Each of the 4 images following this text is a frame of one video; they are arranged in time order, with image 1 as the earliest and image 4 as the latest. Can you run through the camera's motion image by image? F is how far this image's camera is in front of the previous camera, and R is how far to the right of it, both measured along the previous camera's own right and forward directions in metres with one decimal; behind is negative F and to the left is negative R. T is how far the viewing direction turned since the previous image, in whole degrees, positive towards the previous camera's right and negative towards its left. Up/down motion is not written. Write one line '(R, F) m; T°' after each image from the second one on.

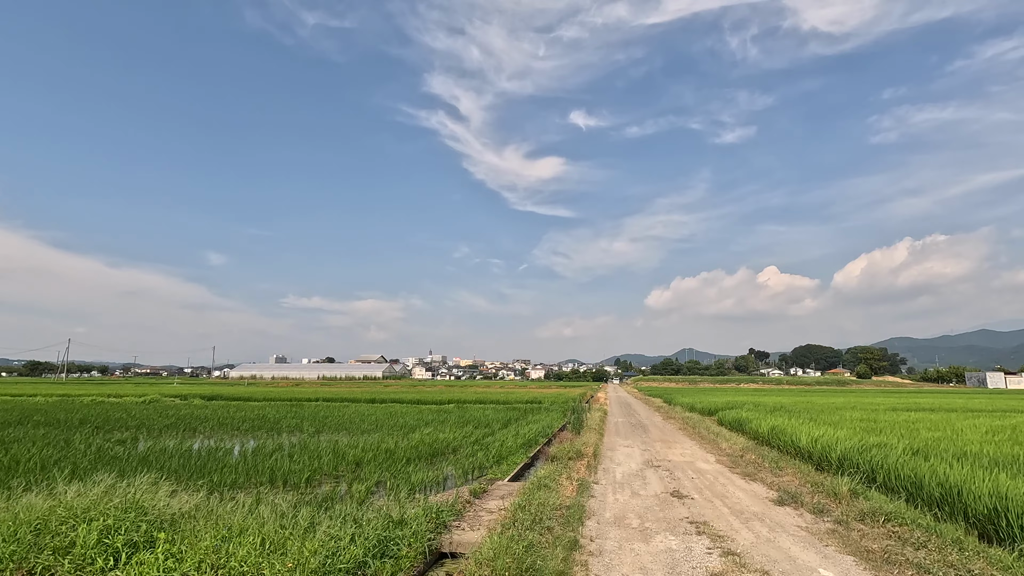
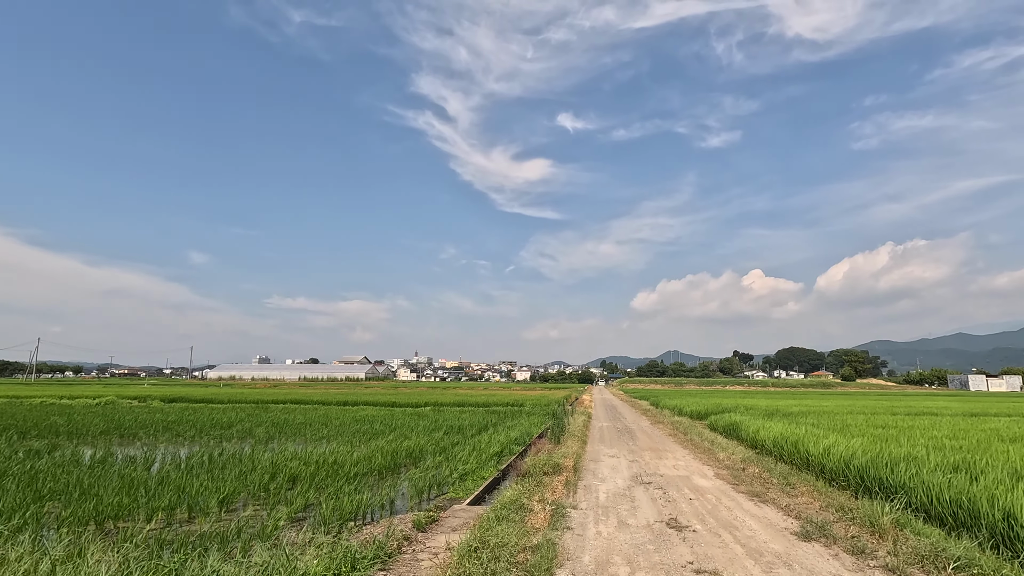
(+0.4, +1.5) m; +1°
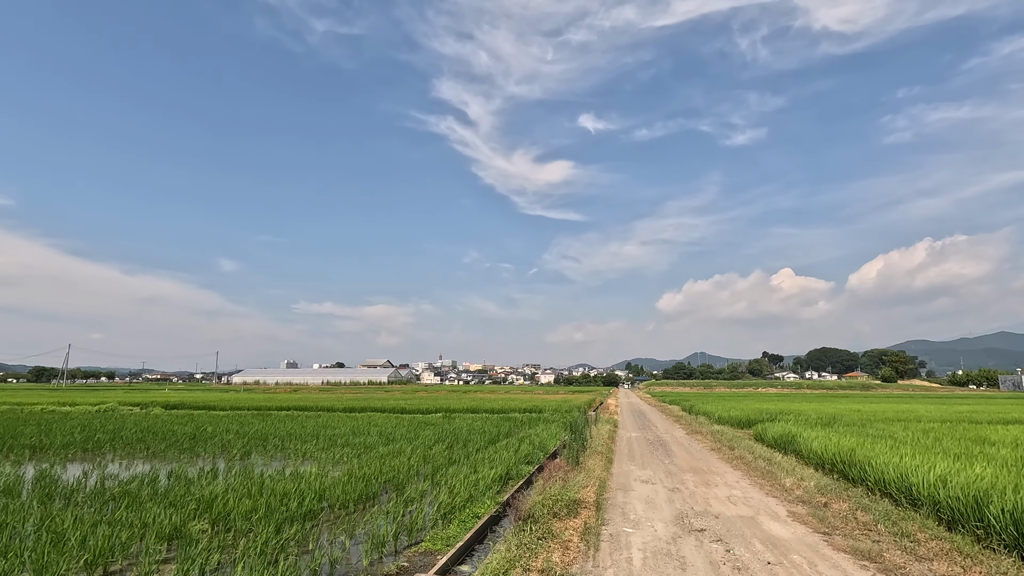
(+0.3, +2.2) m; -3°
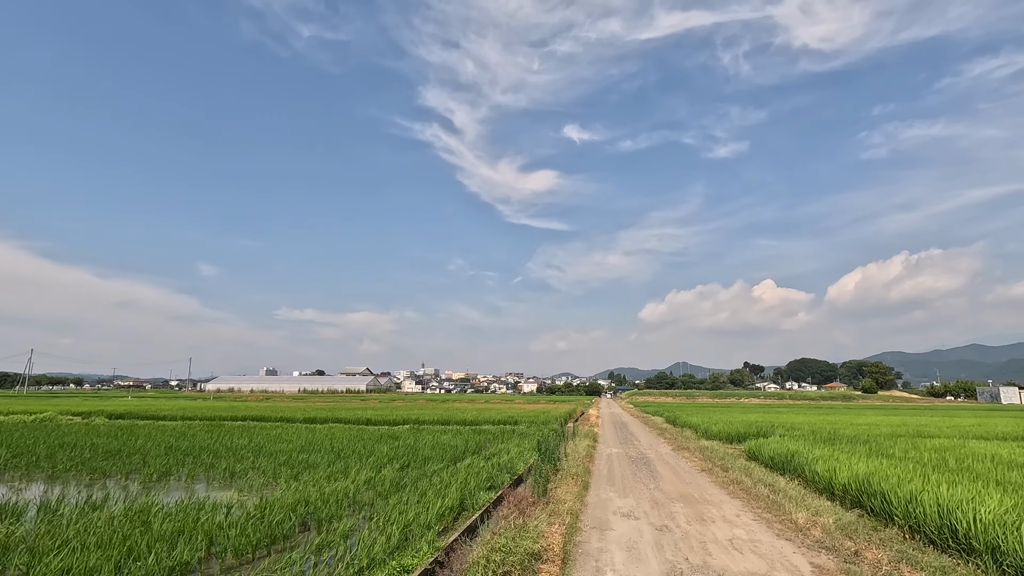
(+0.5, +1.6) m; +2°
